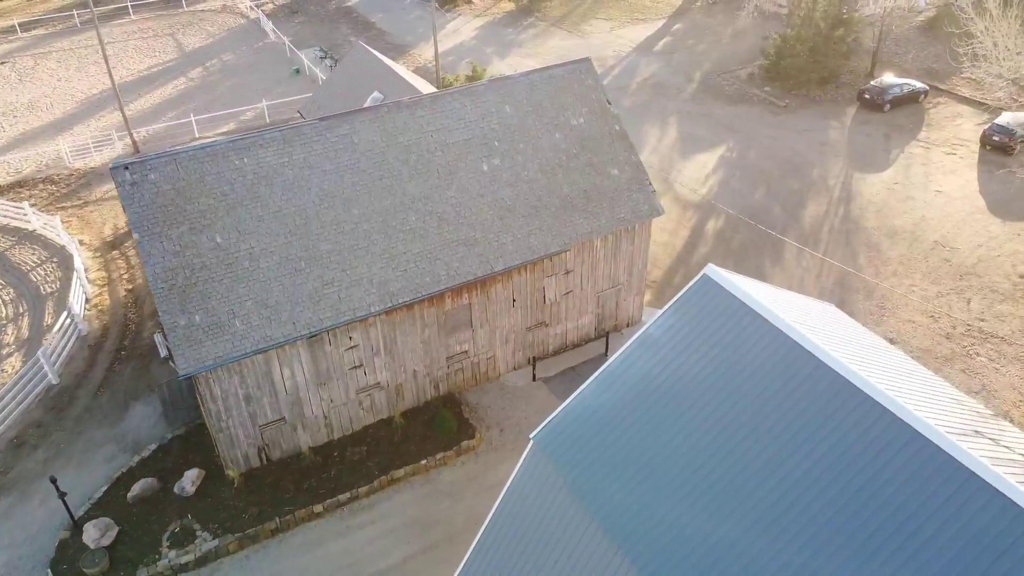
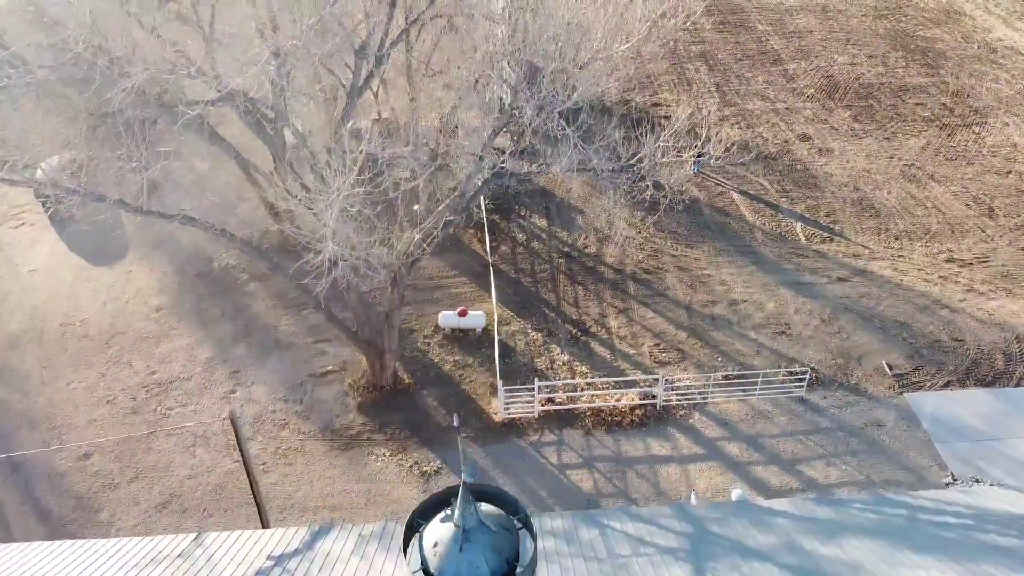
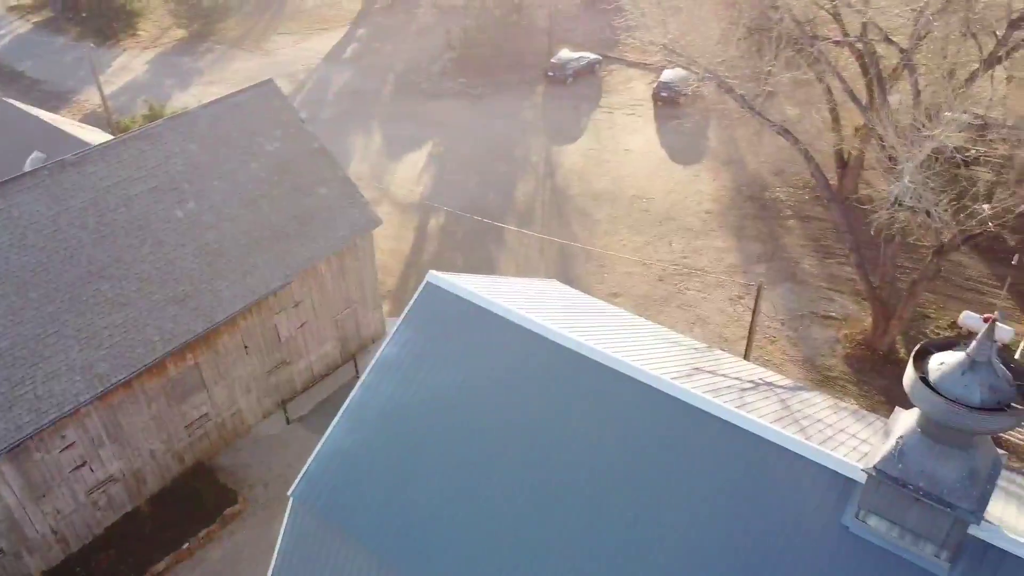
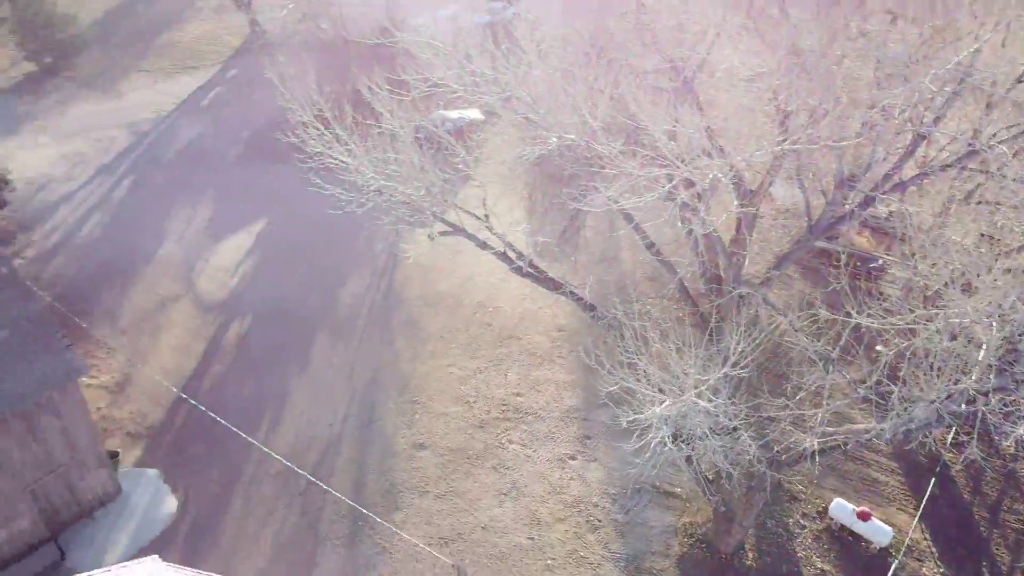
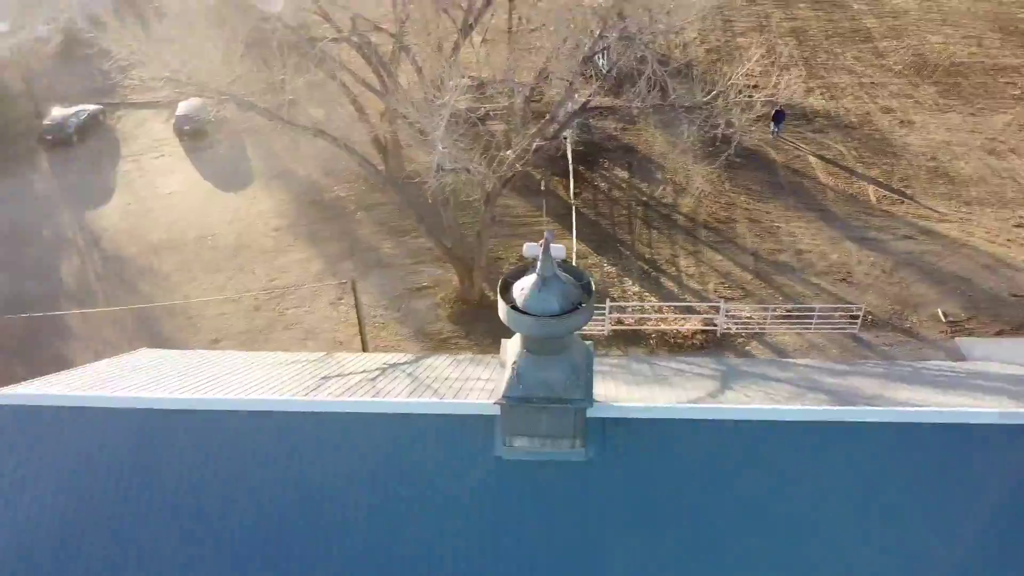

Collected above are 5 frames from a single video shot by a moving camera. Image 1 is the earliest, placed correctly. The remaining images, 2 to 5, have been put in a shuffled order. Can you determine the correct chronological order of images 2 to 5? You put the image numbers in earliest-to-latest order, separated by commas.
3, 5, 2, 4
